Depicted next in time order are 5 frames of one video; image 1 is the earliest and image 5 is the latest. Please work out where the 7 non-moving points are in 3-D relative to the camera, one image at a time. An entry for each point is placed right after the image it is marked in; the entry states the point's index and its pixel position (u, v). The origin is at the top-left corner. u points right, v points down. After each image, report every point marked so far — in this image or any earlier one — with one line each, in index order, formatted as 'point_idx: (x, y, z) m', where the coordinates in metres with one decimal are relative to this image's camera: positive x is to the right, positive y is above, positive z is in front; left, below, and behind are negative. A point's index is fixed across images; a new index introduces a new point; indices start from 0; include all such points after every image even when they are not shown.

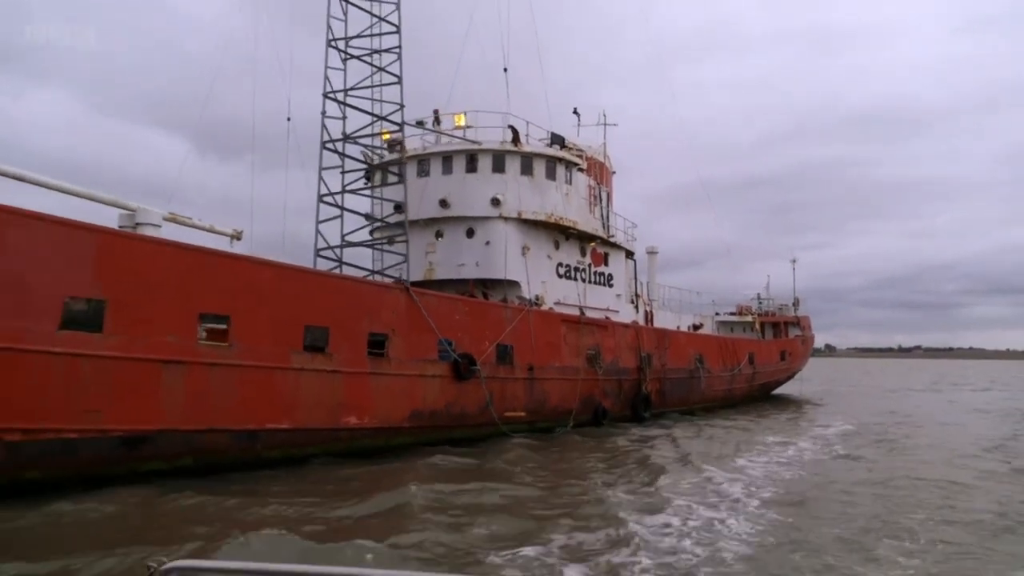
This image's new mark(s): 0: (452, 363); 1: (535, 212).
0: (-0.5, -0.6, +7.6) m
1: (+0.3, +0.9, +10.2) m
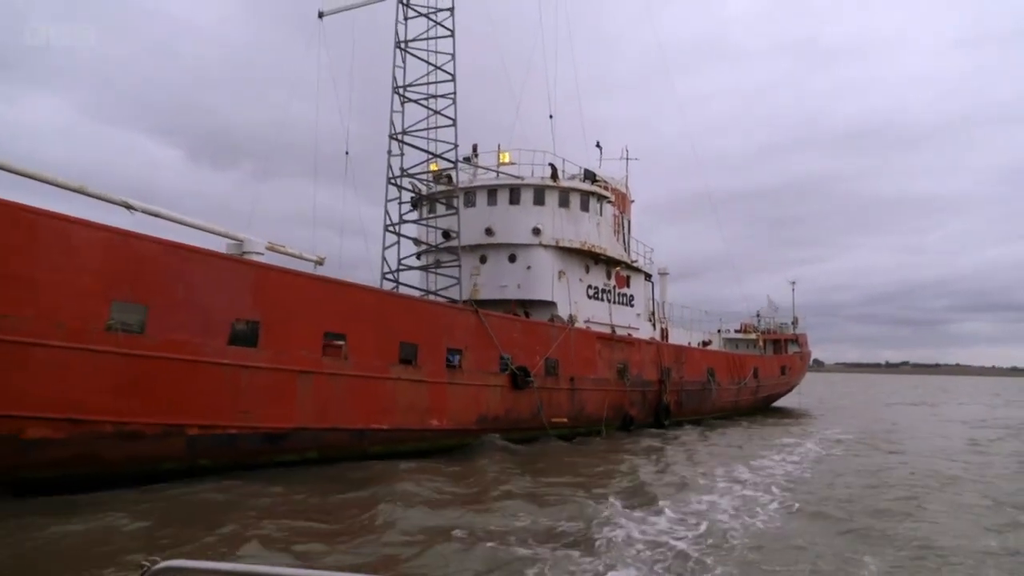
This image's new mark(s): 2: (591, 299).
0: (0.0, -0.9, +8.8) m
1: (+0.8, +0.6, +11.4) m
2: (+1.0, -0.1, +11.9) m
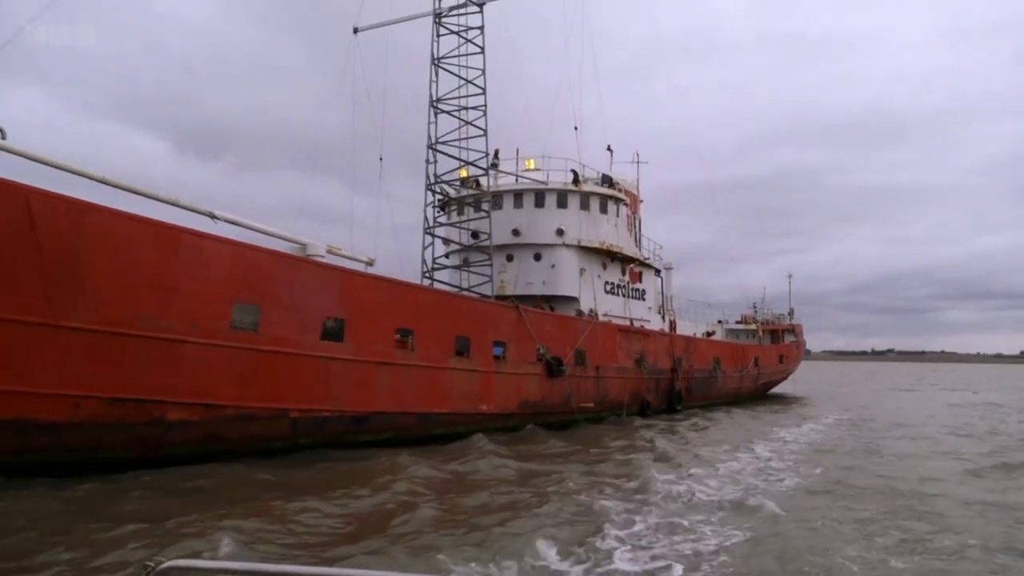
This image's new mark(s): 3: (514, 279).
0: (+0.4, -0.8, +9.8) m
1: (+1.1, +0.7, +12.4) m
2: (+1.4, -0.1, +12.9) m
3: (0.0, +0.1, +12.2) m
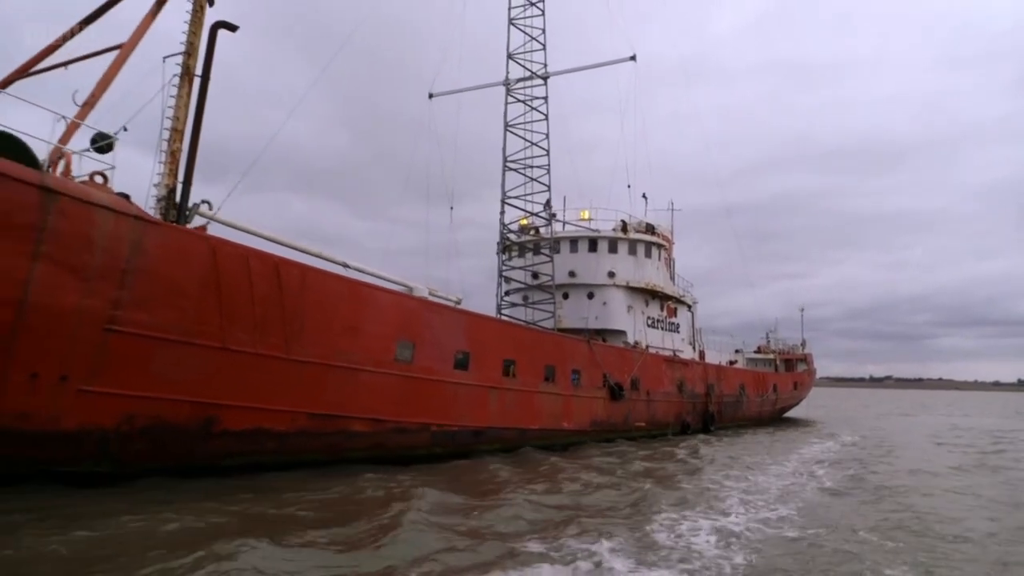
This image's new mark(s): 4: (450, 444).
0: (+1.3, -1.3, +11.6) m
1: (+2.0, +0.1, +14.2) m
2: (+2.3, -0.6, +14.7) m
3: (+0.9, -0.4, +14.1) m
4: (-0.6, -1.5, +8.8) m
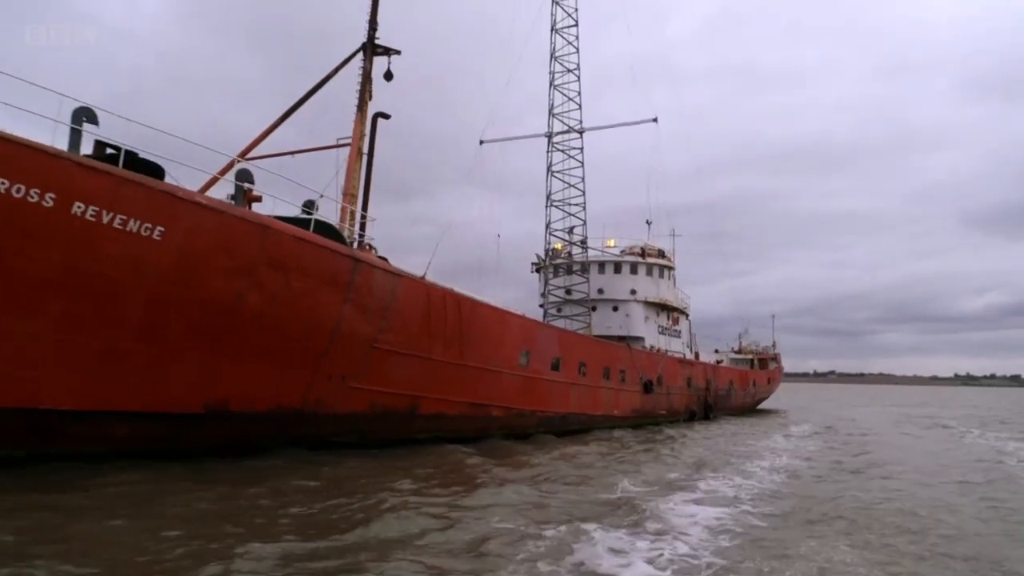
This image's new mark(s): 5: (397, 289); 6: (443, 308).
0: (+2.2, -1.6, +14.9) m
1: (+2.8, -0.2, +17.5) m
2: (+3.0, -0.9, +18.0) m
3: (+1.7, -0.7, +17.3) m
4: (+0.5, -1.9, +12.0) m
5: (-1.2, 0.0, +9.1) m
6: (-0.8, -0.2, +9.8) m
